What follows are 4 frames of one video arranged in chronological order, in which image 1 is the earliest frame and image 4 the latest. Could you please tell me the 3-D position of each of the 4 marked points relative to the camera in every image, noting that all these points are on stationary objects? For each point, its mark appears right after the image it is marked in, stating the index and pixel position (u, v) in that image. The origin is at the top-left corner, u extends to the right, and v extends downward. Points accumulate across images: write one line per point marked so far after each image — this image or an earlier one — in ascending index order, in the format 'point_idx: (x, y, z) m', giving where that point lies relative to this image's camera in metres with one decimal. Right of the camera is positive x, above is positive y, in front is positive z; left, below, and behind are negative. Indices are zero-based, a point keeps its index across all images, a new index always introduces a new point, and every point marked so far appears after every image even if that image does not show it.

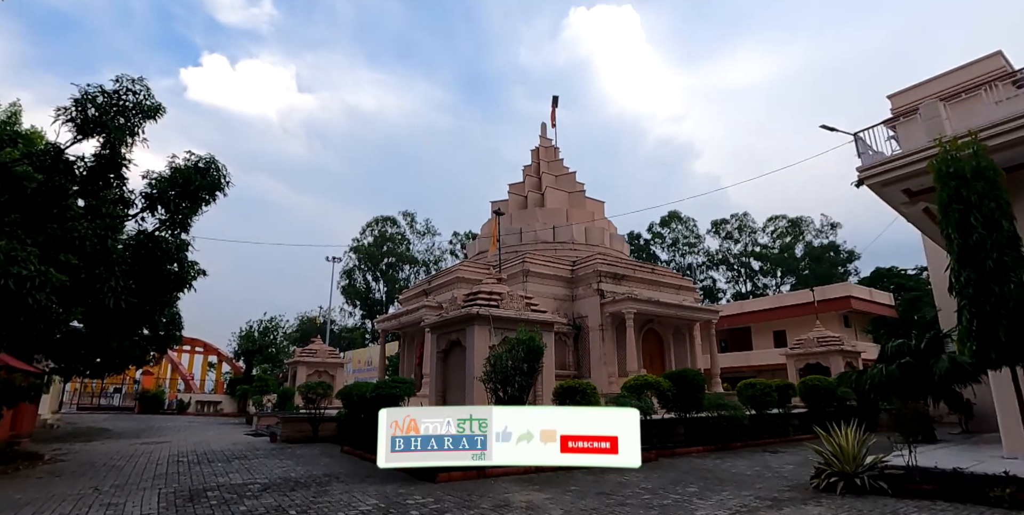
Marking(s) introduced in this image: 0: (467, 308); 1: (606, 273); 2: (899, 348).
0: (-0.9, -1.0, +10.5) m
1: (+2.9, -0.5, +16.9) m
2: (+8.4, -1.9, +11.8) m
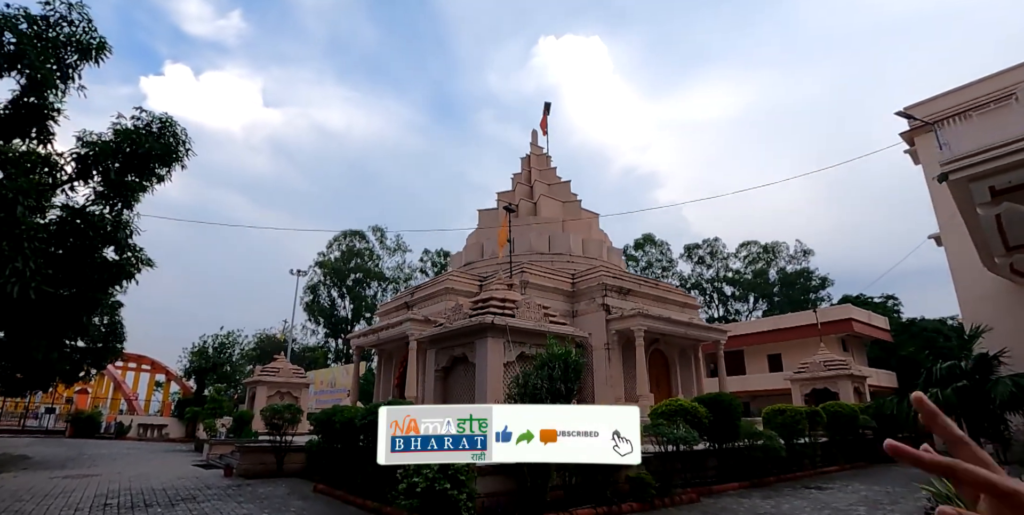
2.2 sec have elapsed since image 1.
0: (-0.6, -0.9, +8.8) m
1: (+2.8, -0.8, +15.4) m
2: (+8.5, -2.1, +10.6) m
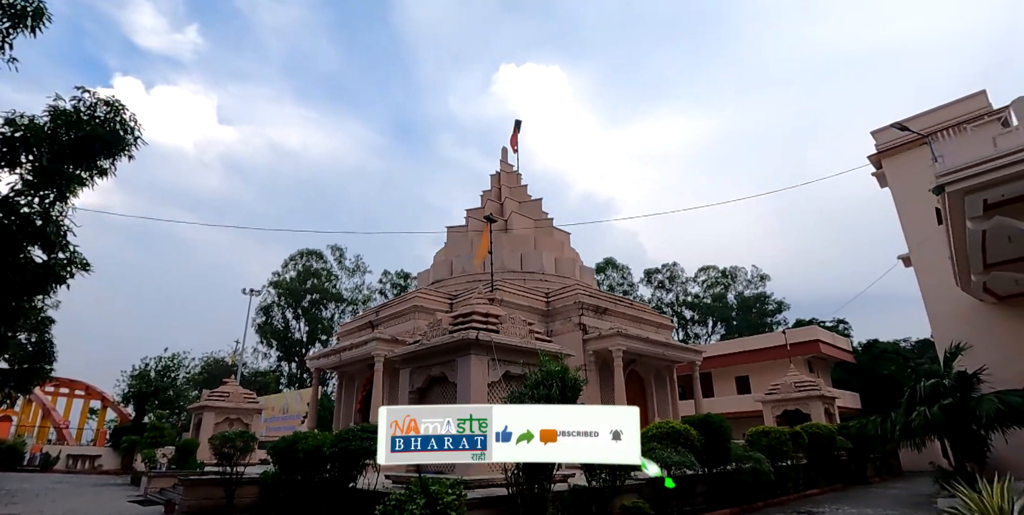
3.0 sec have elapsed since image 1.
0: (-0.8, -1.1, +8.1) m
1: (+2.1, -1.3, +15.0) m
2: (+8.1, -2.5, +10.5) m
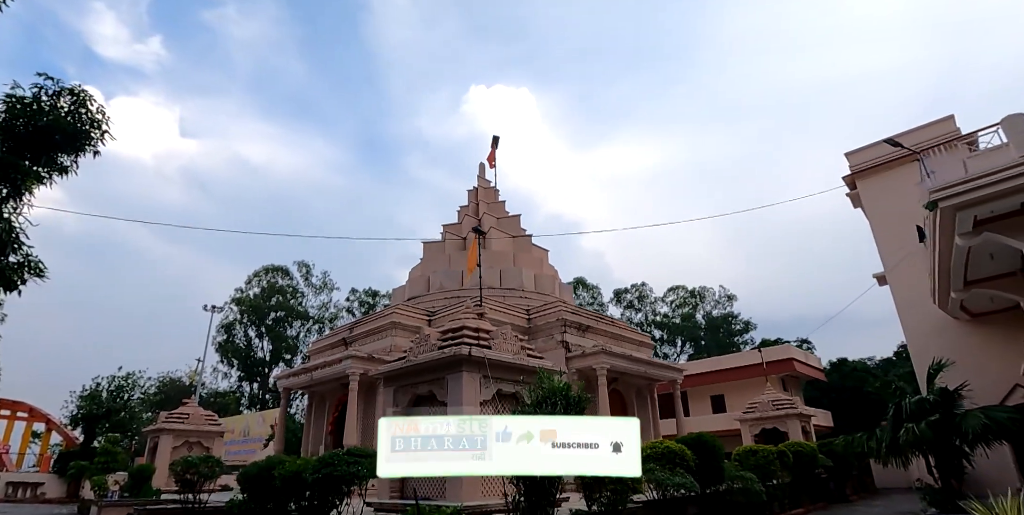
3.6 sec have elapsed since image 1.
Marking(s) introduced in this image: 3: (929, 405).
0: (-0.9, -1.3, +7.6) m
1: (+1.6, -1.7, +14.7) m
2: (+7.8, -2.8, +10.6) m
3: (+7.9, -2.8, +10.4) m
